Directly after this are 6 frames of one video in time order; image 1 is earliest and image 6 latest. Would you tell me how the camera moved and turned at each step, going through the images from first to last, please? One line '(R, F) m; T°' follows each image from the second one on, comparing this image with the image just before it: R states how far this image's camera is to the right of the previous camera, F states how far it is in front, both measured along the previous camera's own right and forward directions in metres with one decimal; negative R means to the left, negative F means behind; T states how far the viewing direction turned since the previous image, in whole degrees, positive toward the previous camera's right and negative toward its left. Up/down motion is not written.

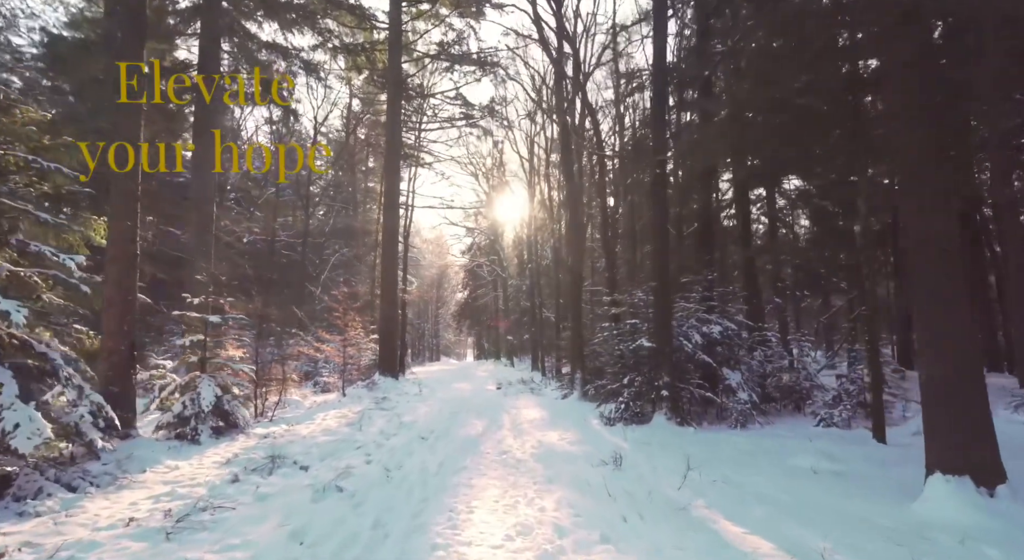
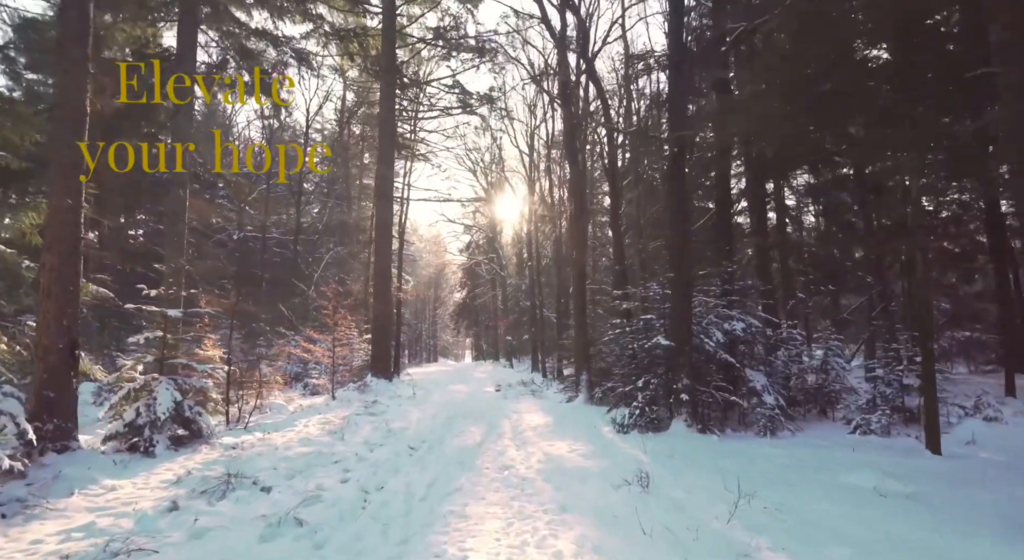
(0.0, +0.9) m; 0°
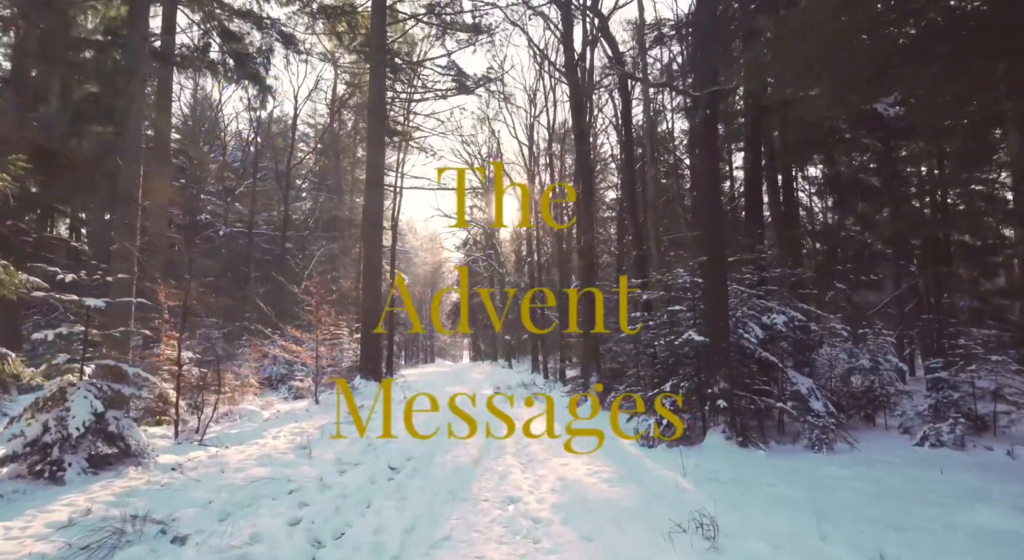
(-0.1, +1.3) m; 0°
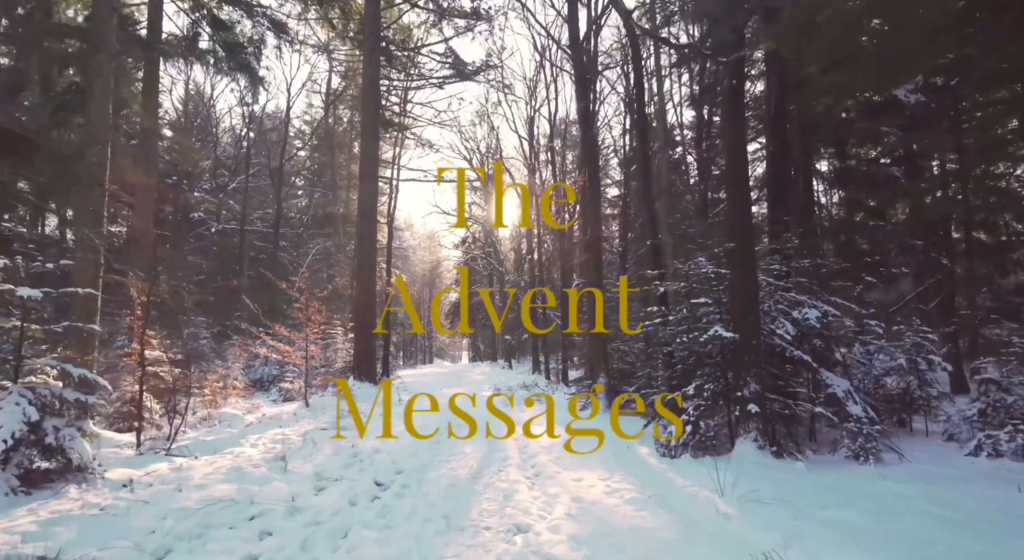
(-0.1, +0.8) m; 0°
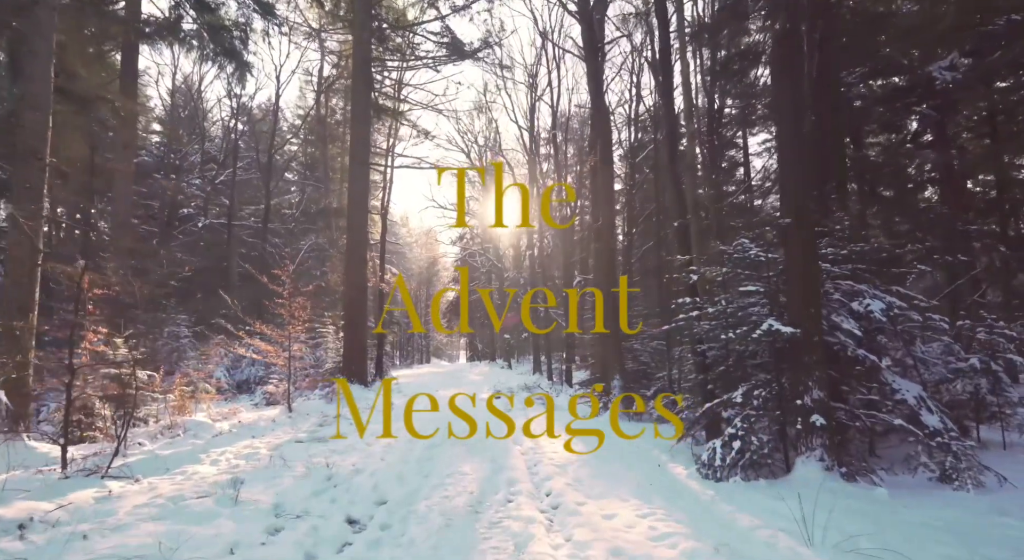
(-0.1, +1.1) m; 0°
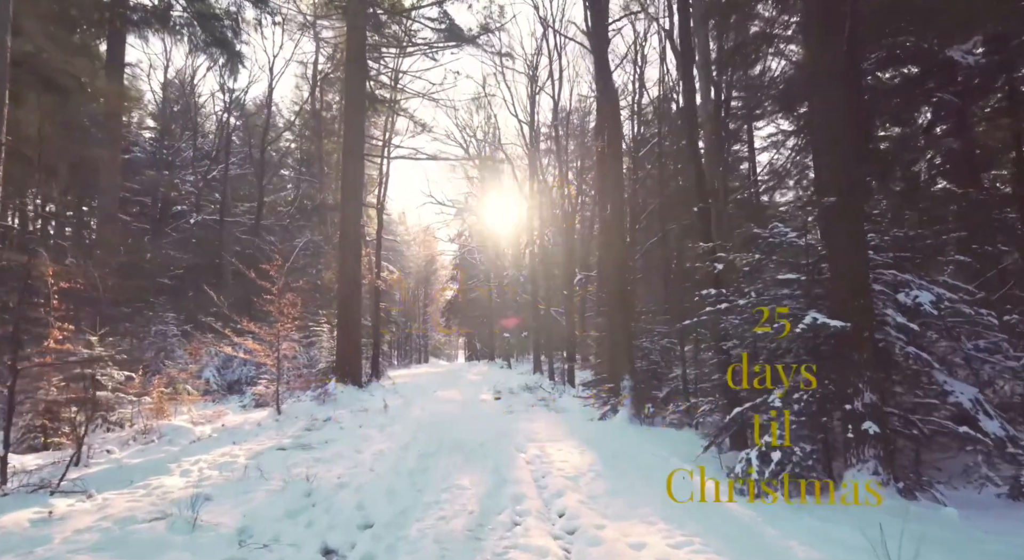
(-0.1, +0.6) m; 0°
